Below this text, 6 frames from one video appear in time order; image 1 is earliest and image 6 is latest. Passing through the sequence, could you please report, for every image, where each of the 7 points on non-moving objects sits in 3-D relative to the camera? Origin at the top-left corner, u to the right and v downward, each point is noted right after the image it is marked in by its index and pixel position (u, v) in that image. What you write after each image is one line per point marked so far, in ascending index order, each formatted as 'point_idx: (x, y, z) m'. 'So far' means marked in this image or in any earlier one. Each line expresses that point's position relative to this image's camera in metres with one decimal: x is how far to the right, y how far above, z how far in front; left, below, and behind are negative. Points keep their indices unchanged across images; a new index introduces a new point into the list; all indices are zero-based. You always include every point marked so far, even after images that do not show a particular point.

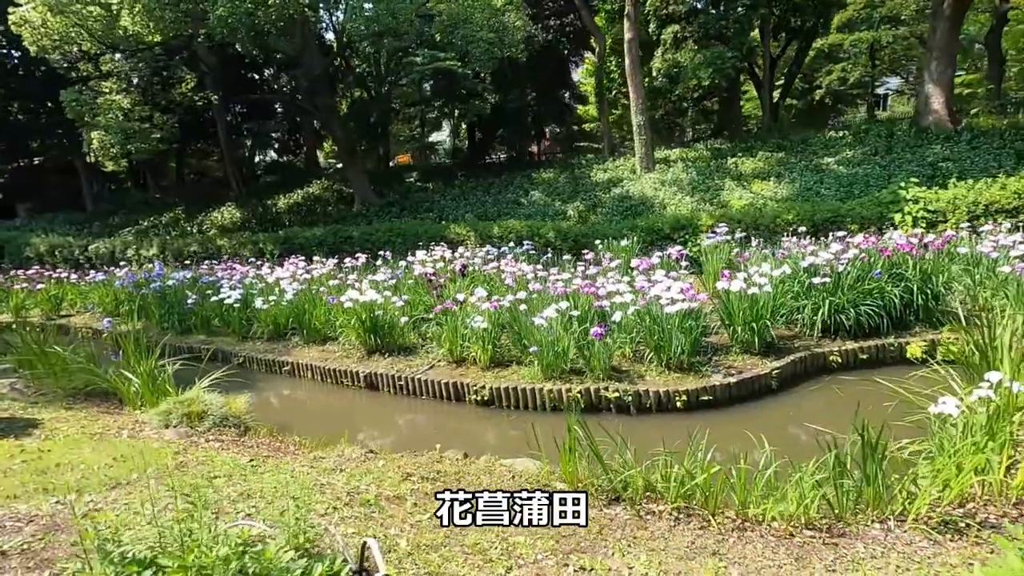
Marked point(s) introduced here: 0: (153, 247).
0: (-9.0, +1.0, +13.1) m
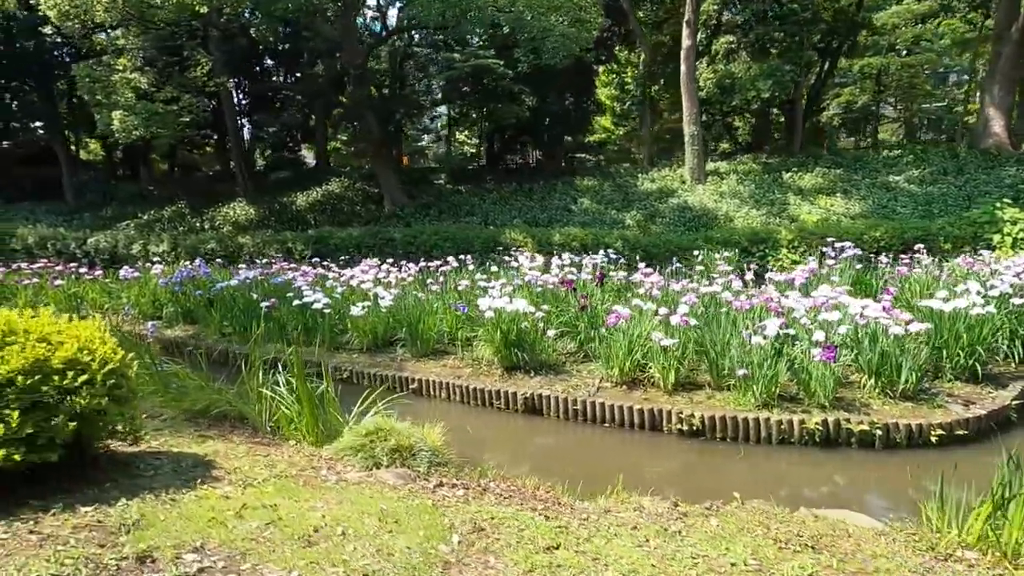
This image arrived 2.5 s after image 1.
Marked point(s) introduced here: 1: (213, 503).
0: (-7.8, +1.0, +11.8) m
1: (-1.4, -1.0, +2.5) m
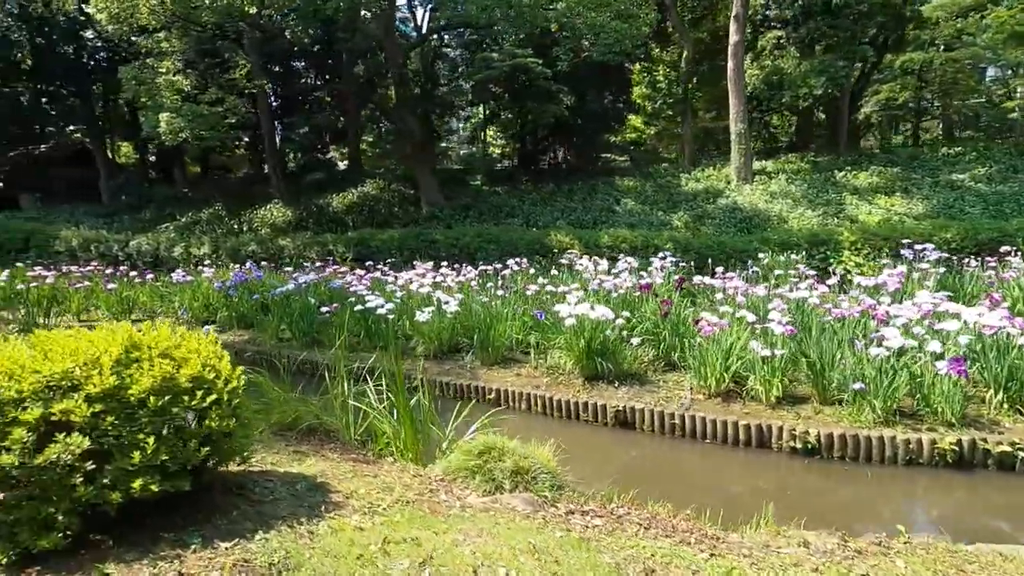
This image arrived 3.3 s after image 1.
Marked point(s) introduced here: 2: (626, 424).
0: (-6.8, +1.0, +11.8) m
1: (-0.7, -1.1, +2.3) m
2: (+1.0, -1.2, +4.6) m
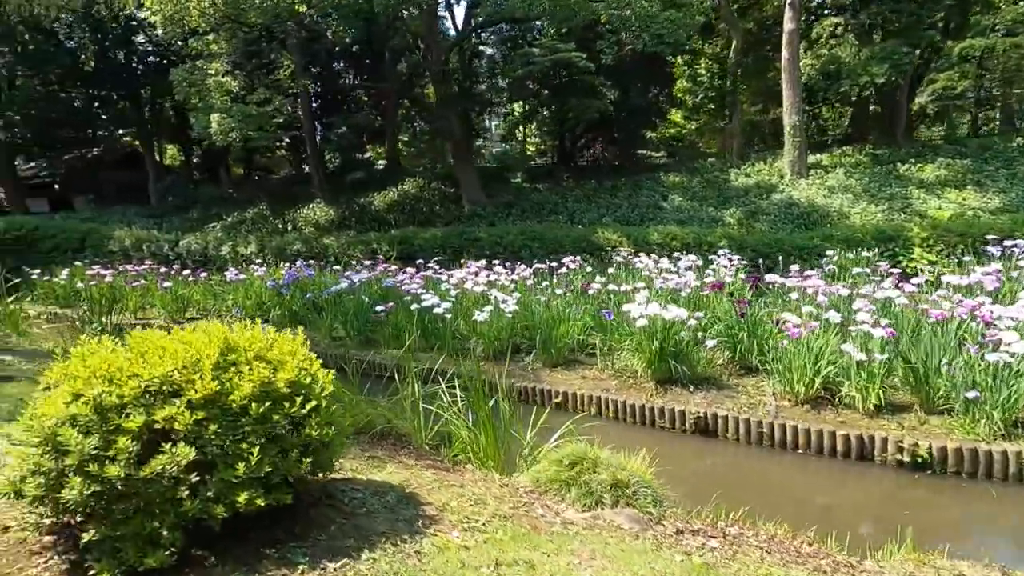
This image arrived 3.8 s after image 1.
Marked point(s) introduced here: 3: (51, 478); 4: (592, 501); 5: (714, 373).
0: (-5.8, +1.0, +11.9) m
1: (-0.2, -1.0, +2.1) m
2: (+1.6, -1.2, +4.4) m
3: (-1.5, -0.6, +1.8) m
4: (+0.4, -1.1, +2.8) m
5: (+1.9, -0.8, +5.0) m
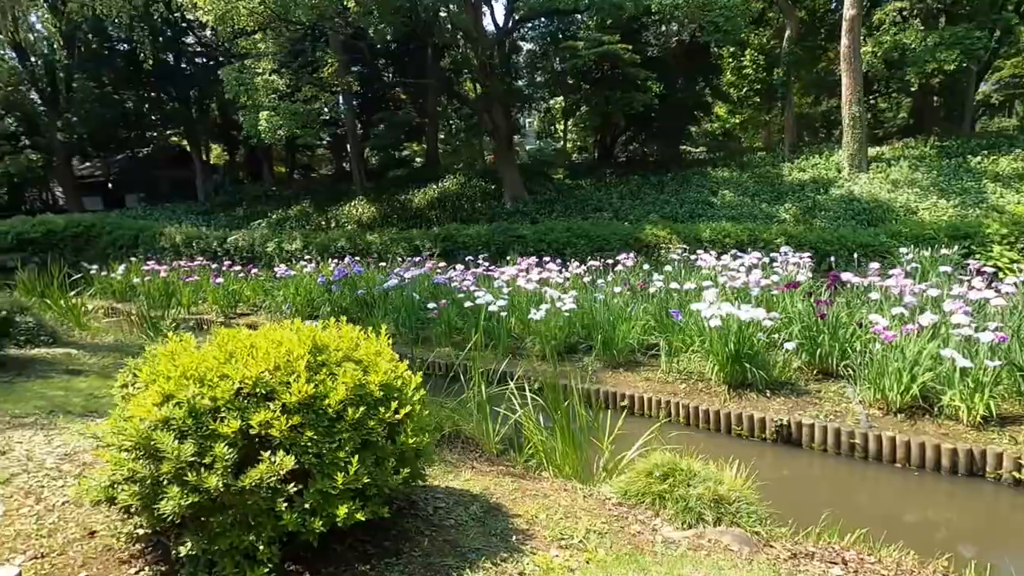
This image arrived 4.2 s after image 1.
0: (-4.8, +1.1, +12.0) m
1: (+0.2, -1.0, +1.9) m
2: (+2.1, -1.2, +4.1) m
3: (-1.1, -0.6, +1.7) m
4: (+0.8, -1.1, +2.5) m
5: (+2.4, -0.8, +4.7) m
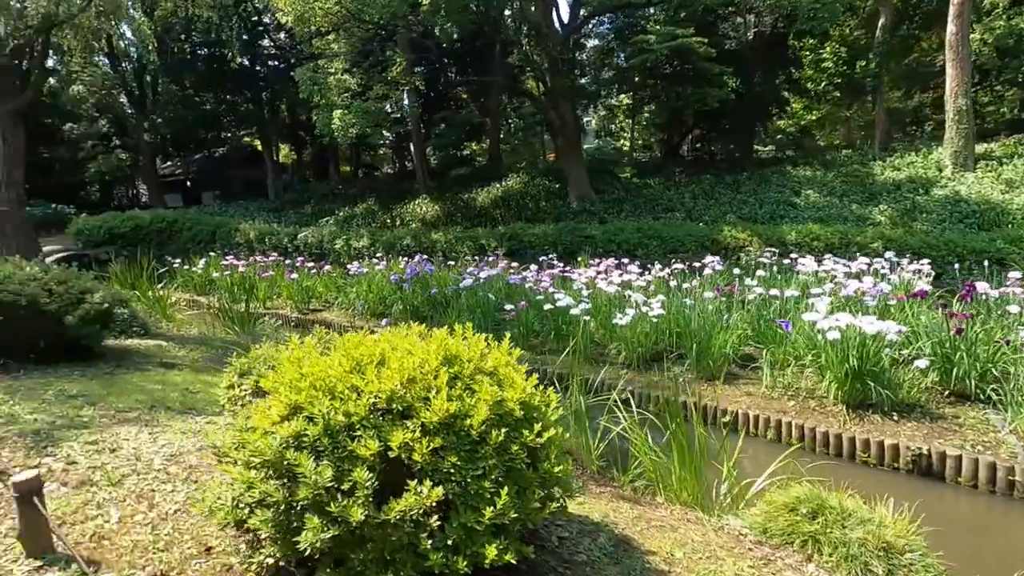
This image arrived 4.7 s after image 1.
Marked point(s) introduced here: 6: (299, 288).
0: (-3.3, +1.1, +12.1) m
1: (+0.7, -1.1, +1.6) m
2: (+2.8, -1.2, +3.6) m
3: (-0.7, -0.6, +1.5) m
4: (+1.4, -1.1, +2.2) m
5: (+3.2, -0.9, +4.1) m
6: (-3.4, 0.0, +8.5) m
